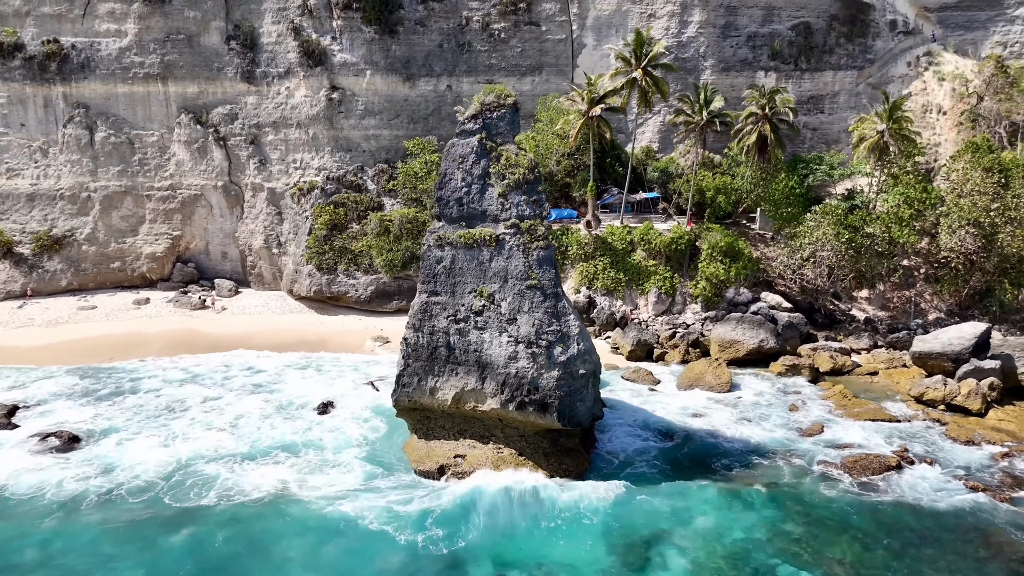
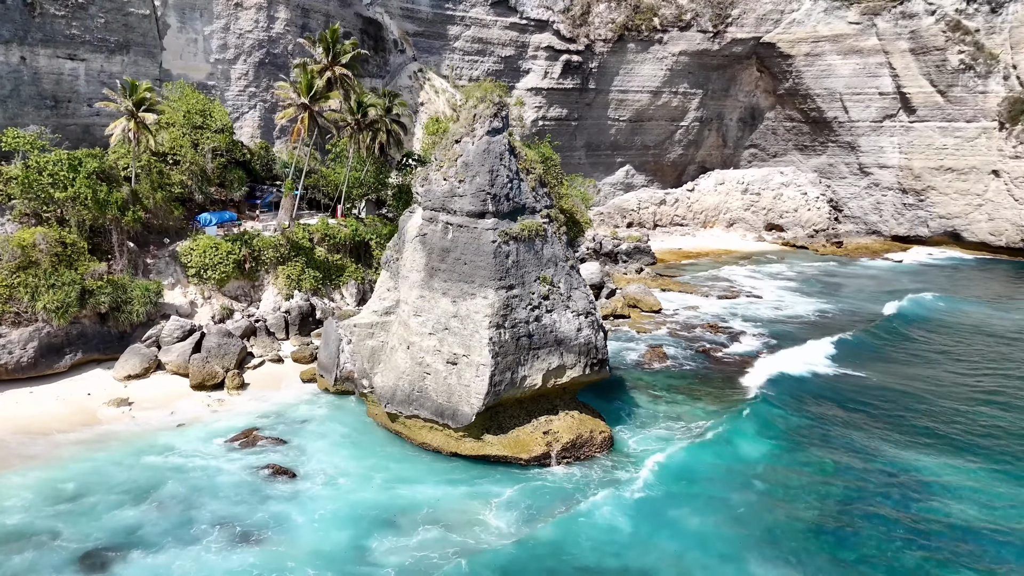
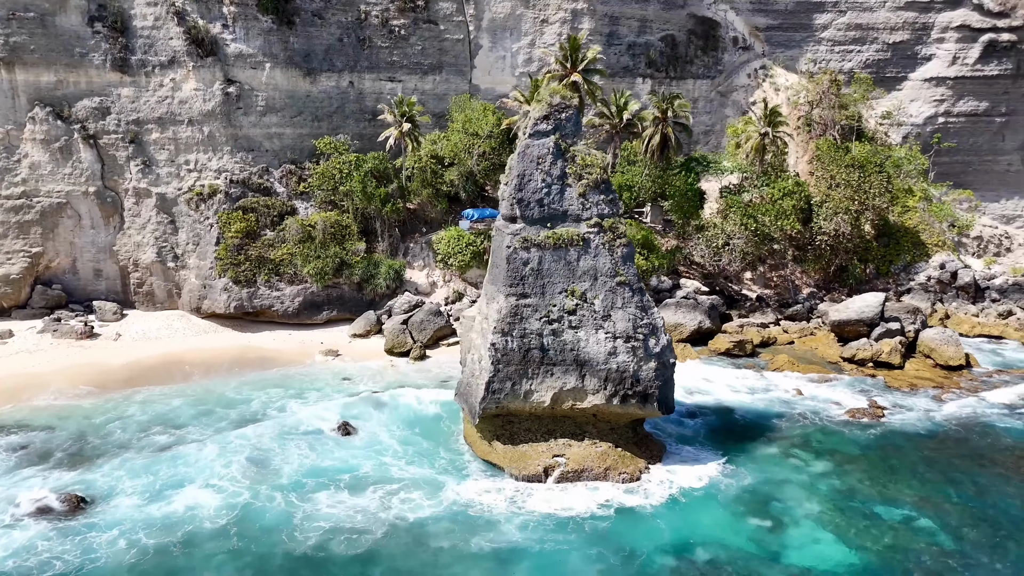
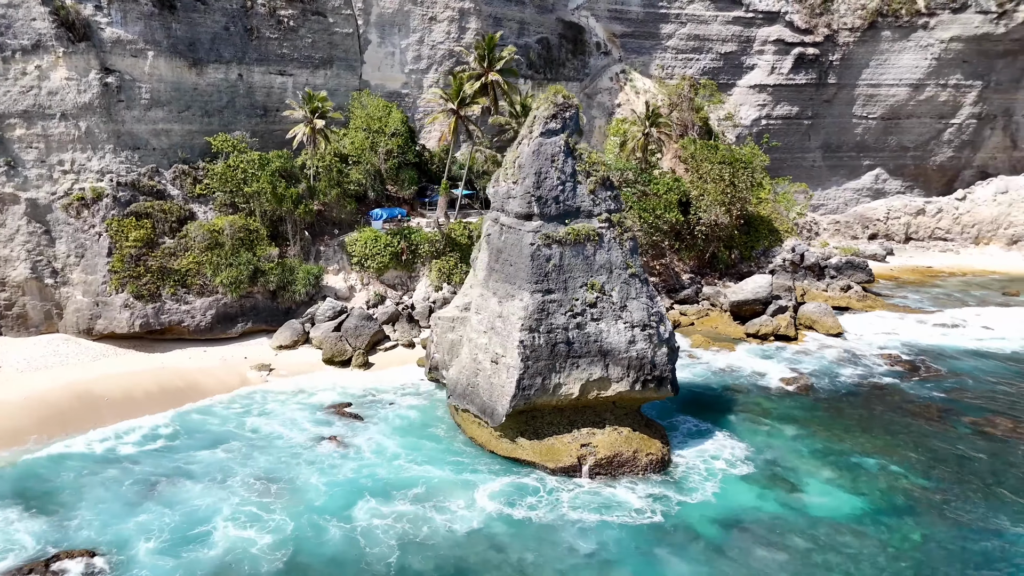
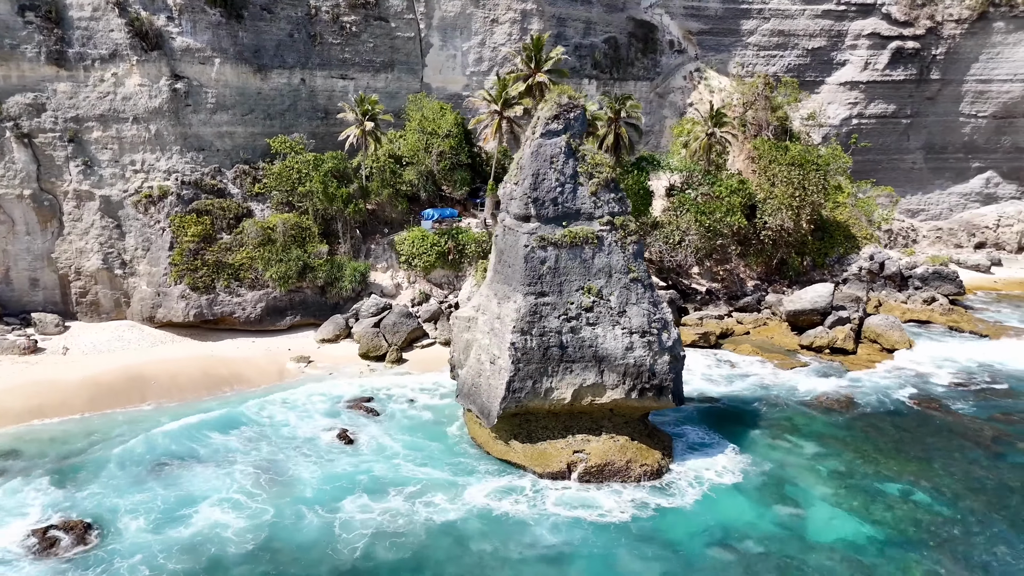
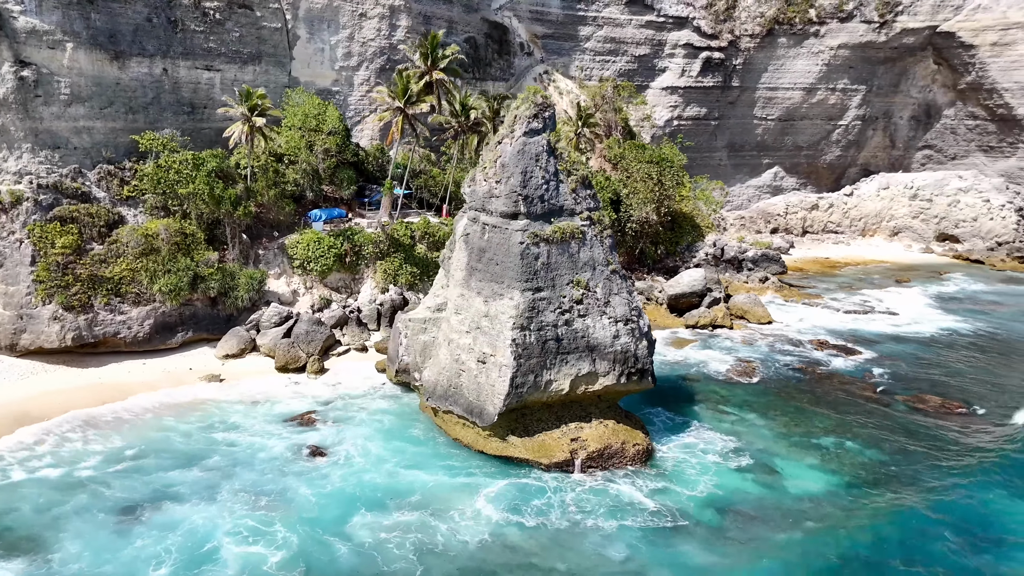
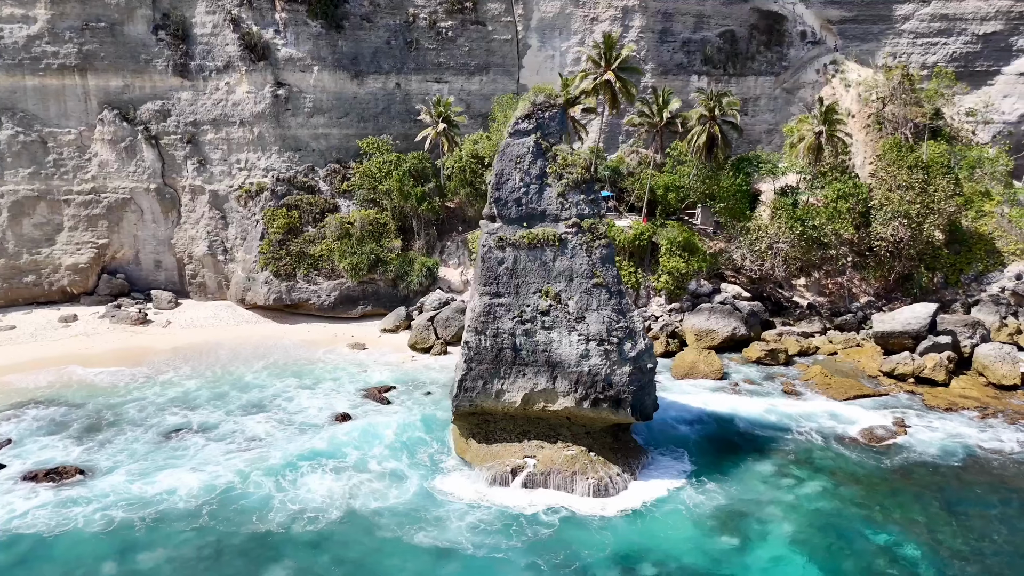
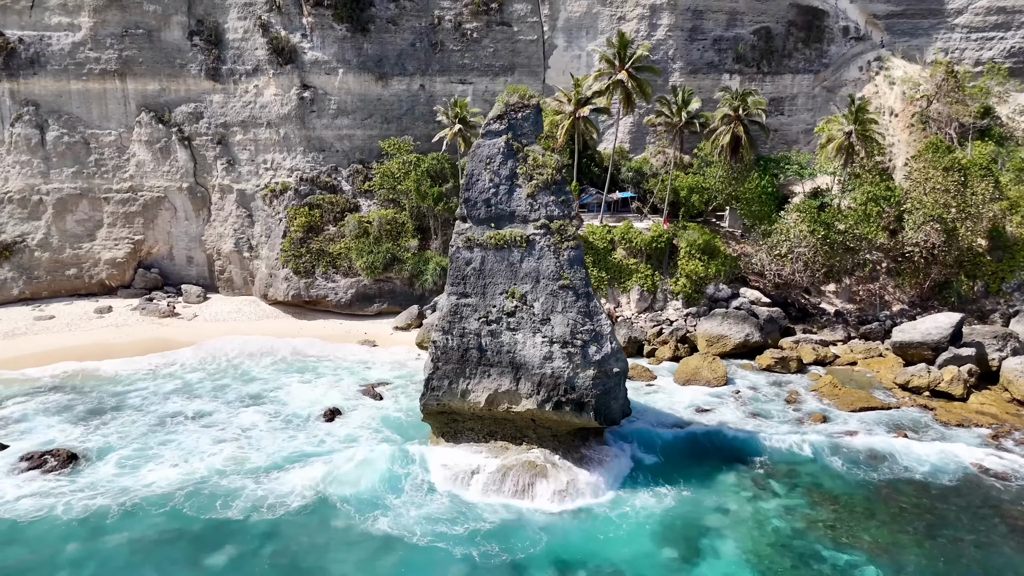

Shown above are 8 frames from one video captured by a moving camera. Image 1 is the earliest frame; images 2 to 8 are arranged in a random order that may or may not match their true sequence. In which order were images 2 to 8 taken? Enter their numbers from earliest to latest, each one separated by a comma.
8, 7, 3, 5, 4, 6, 2
